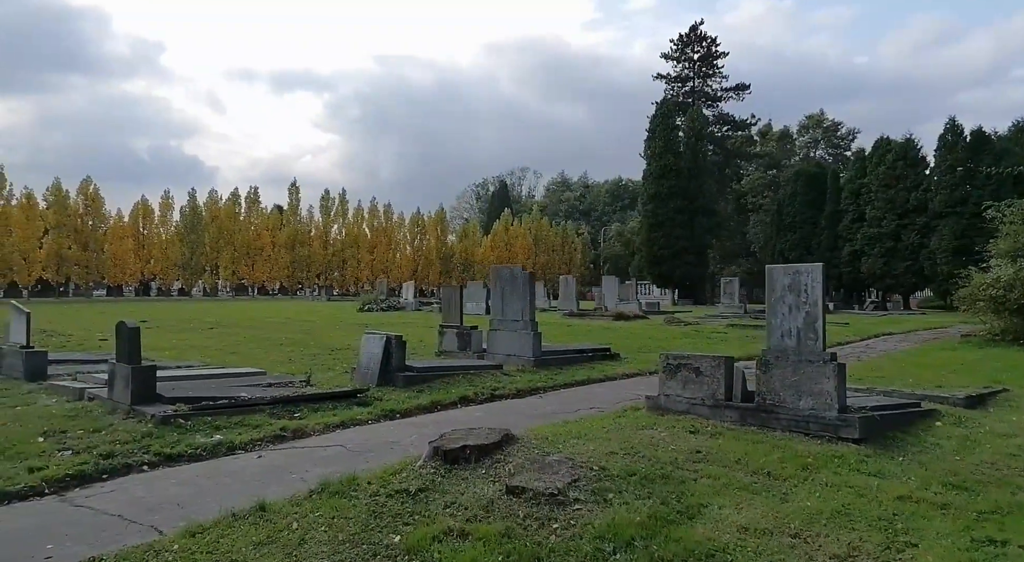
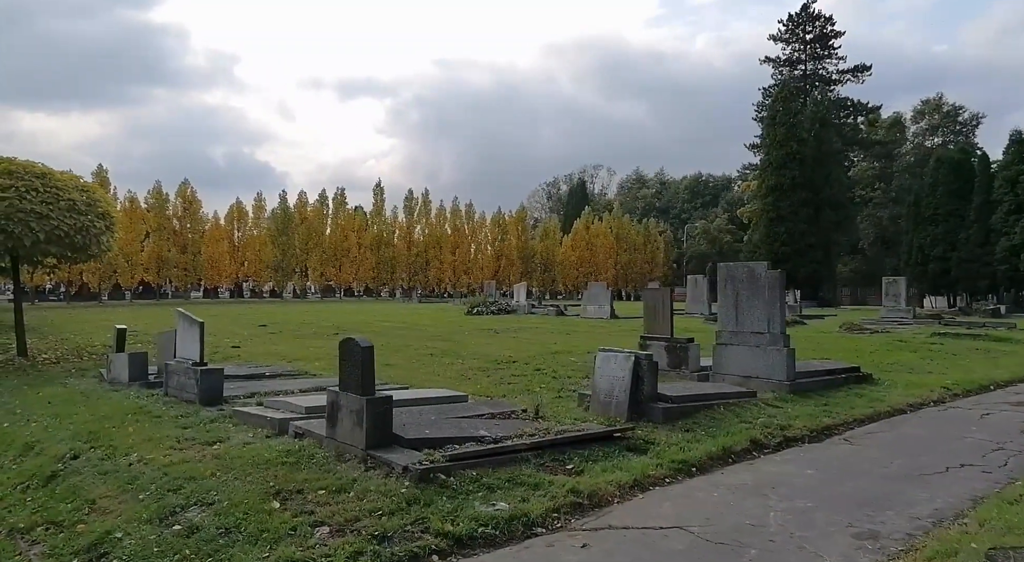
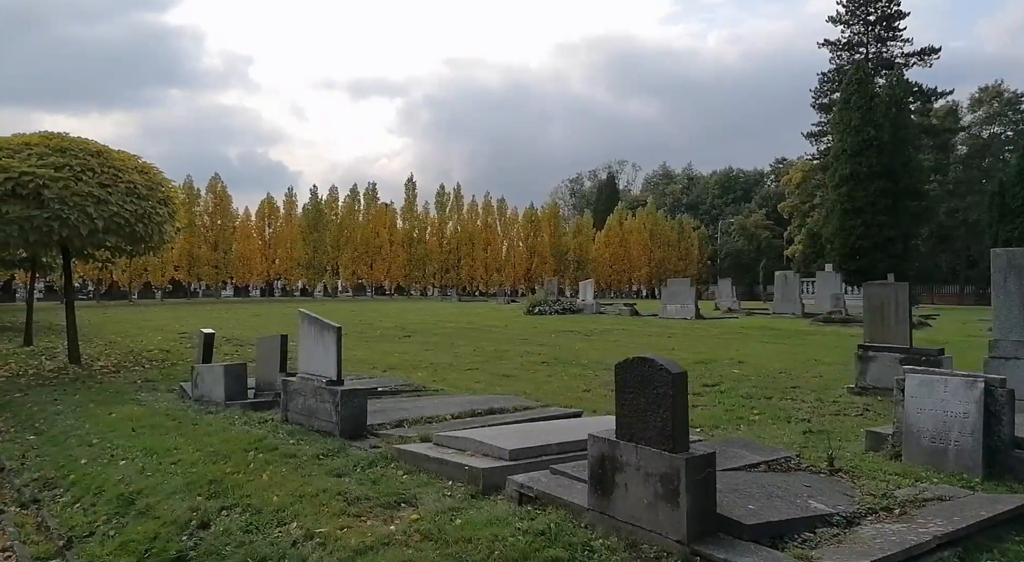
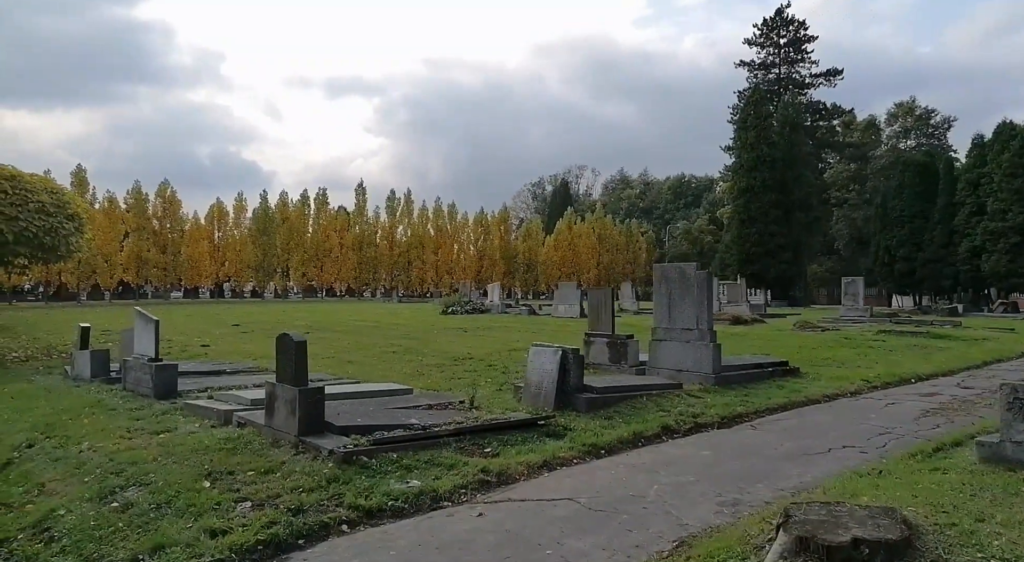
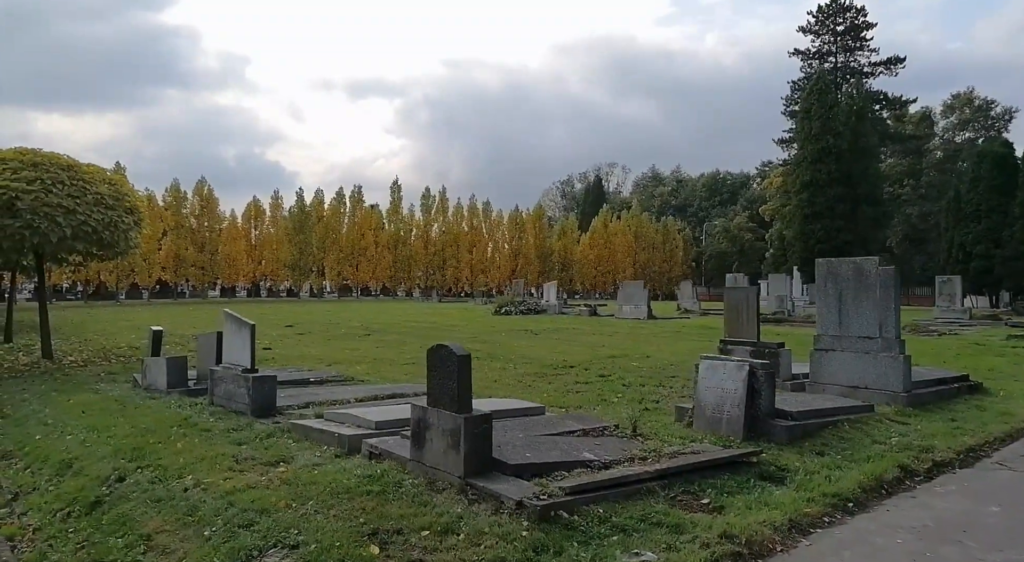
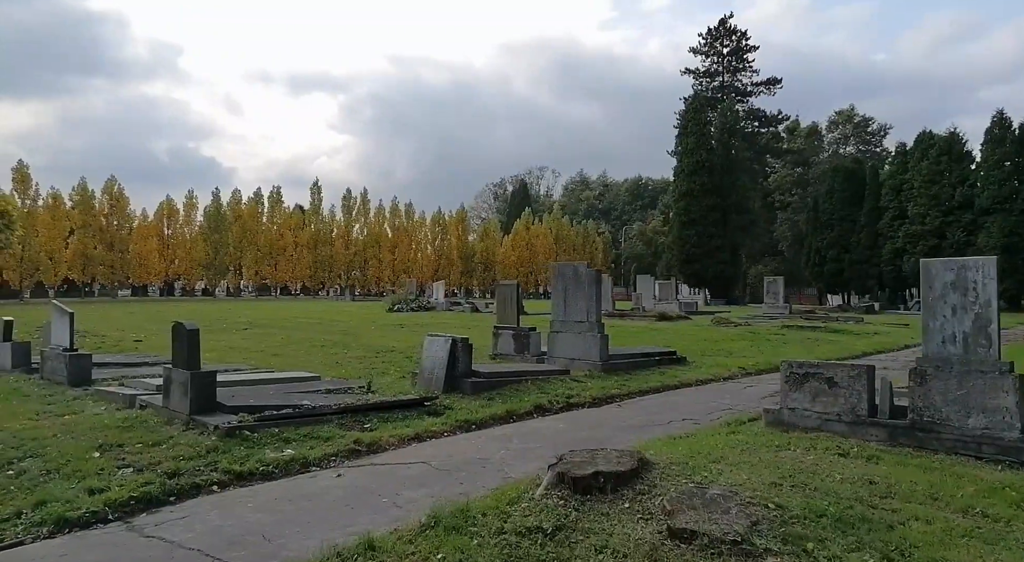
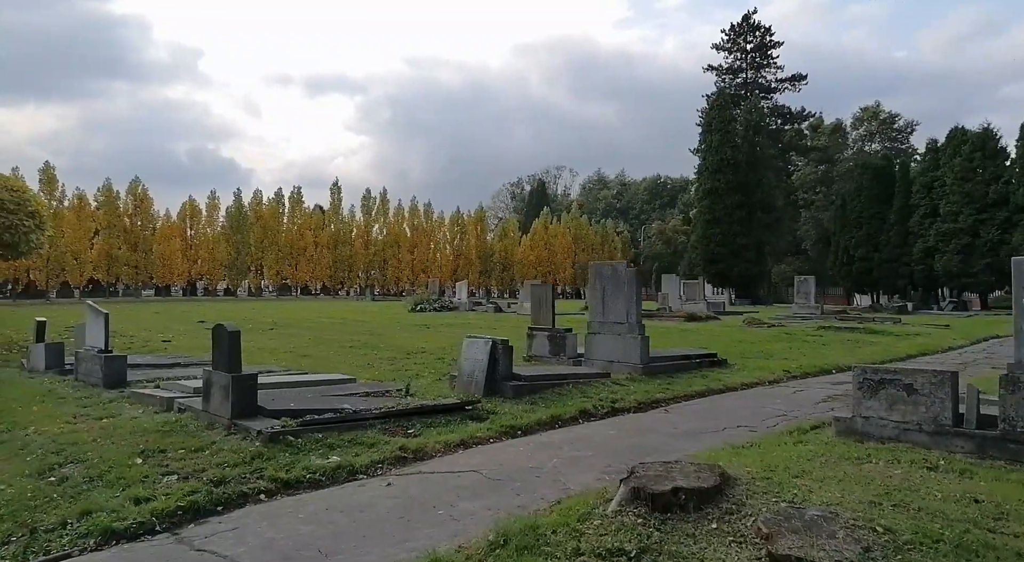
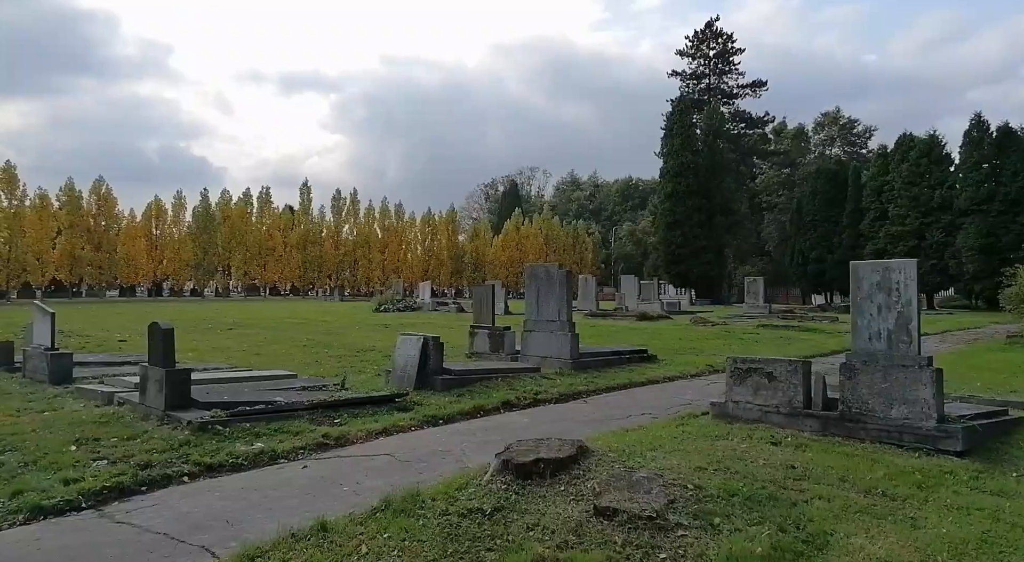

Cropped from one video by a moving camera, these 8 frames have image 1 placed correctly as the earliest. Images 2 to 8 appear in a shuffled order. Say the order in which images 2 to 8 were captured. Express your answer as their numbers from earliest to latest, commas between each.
8, 6, 7, 4, 2, 5, 3
